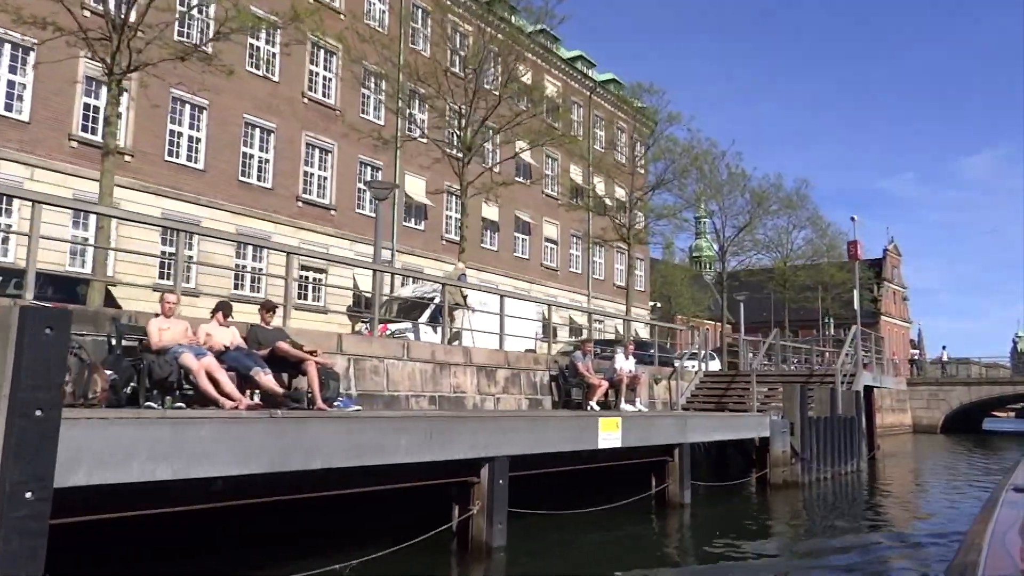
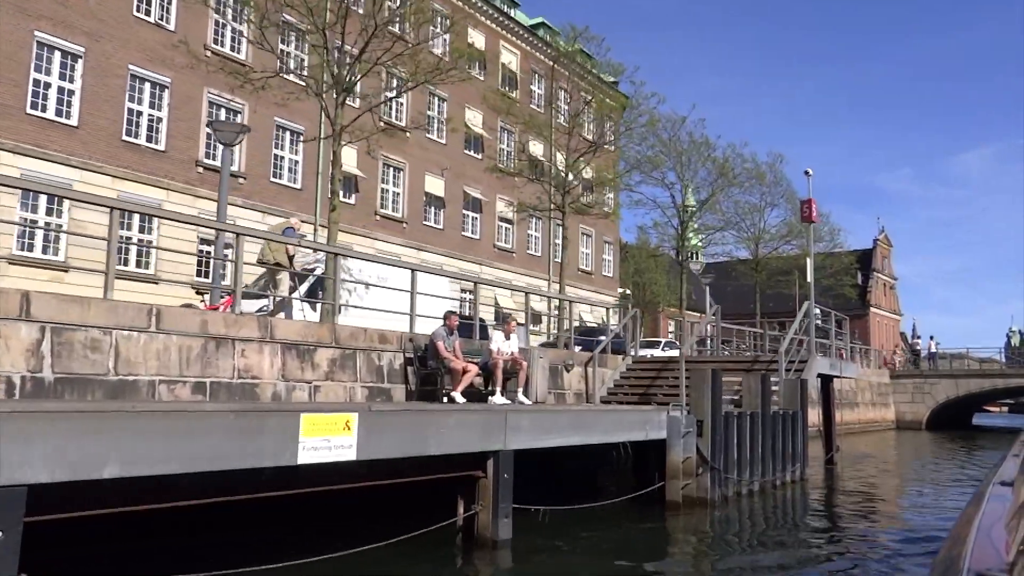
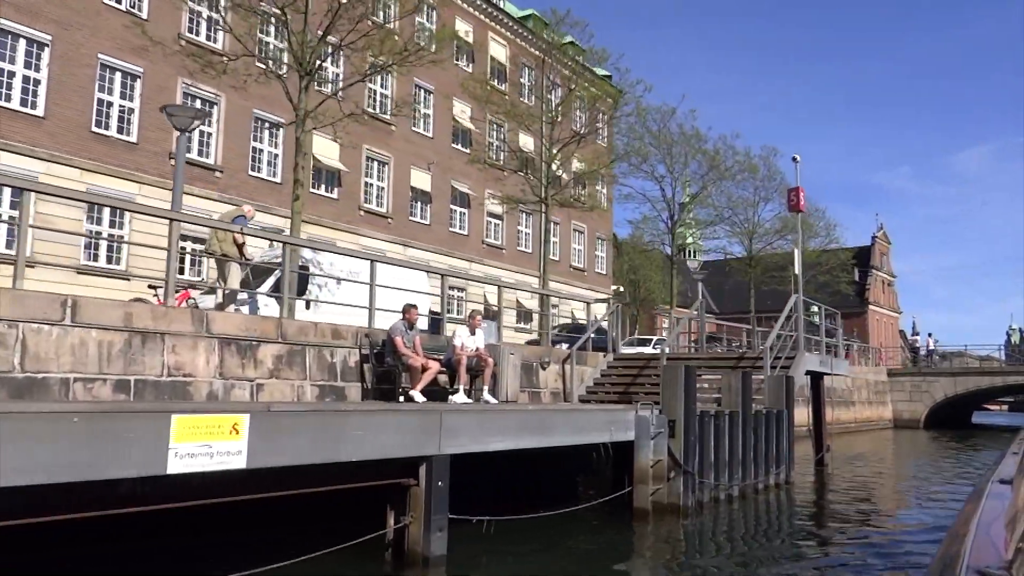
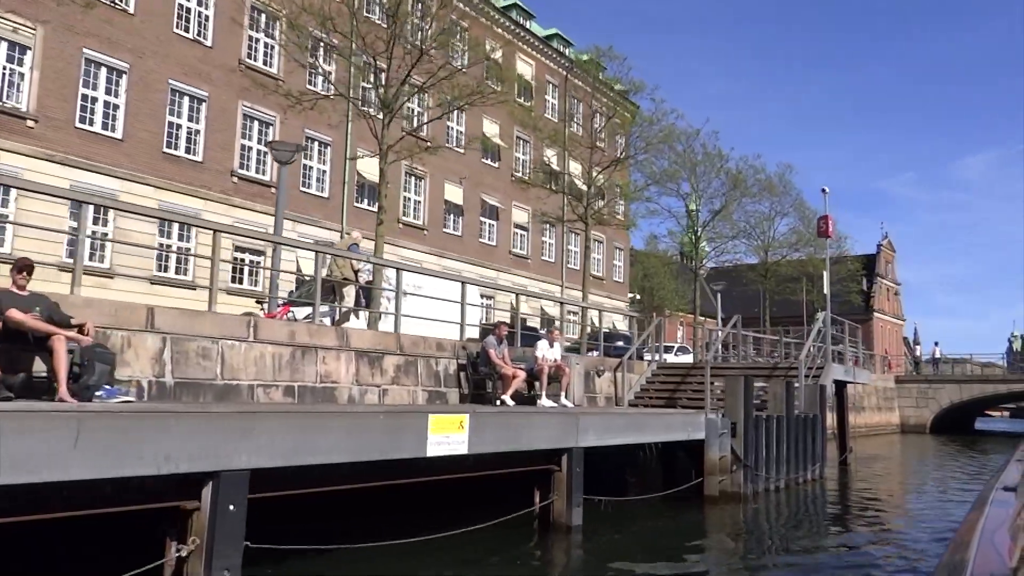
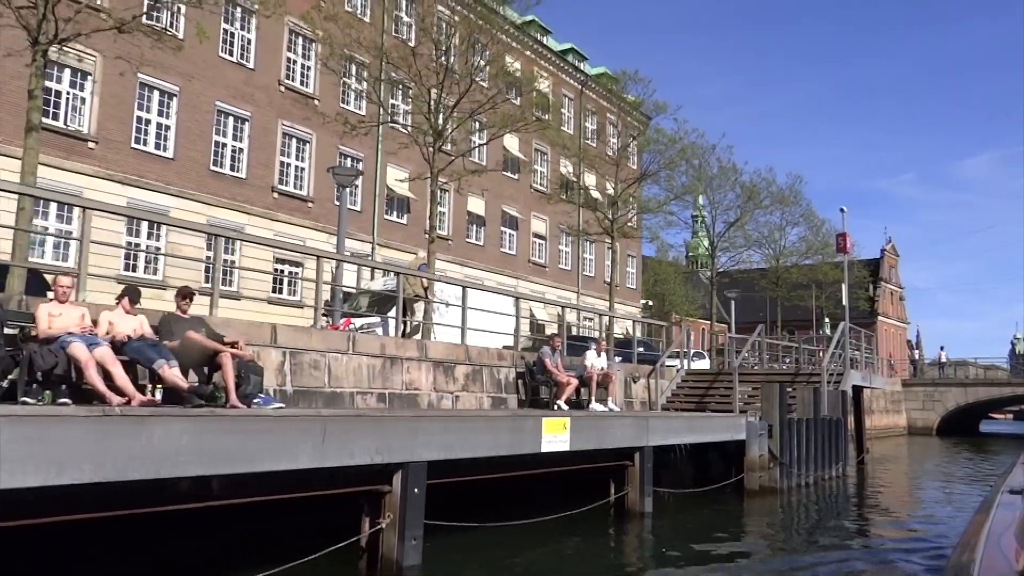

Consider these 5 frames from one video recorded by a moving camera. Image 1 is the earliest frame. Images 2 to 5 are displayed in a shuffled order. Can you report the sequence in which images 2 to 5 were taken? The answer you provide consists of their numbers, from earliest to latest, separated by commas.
5, 4, 2, 3
